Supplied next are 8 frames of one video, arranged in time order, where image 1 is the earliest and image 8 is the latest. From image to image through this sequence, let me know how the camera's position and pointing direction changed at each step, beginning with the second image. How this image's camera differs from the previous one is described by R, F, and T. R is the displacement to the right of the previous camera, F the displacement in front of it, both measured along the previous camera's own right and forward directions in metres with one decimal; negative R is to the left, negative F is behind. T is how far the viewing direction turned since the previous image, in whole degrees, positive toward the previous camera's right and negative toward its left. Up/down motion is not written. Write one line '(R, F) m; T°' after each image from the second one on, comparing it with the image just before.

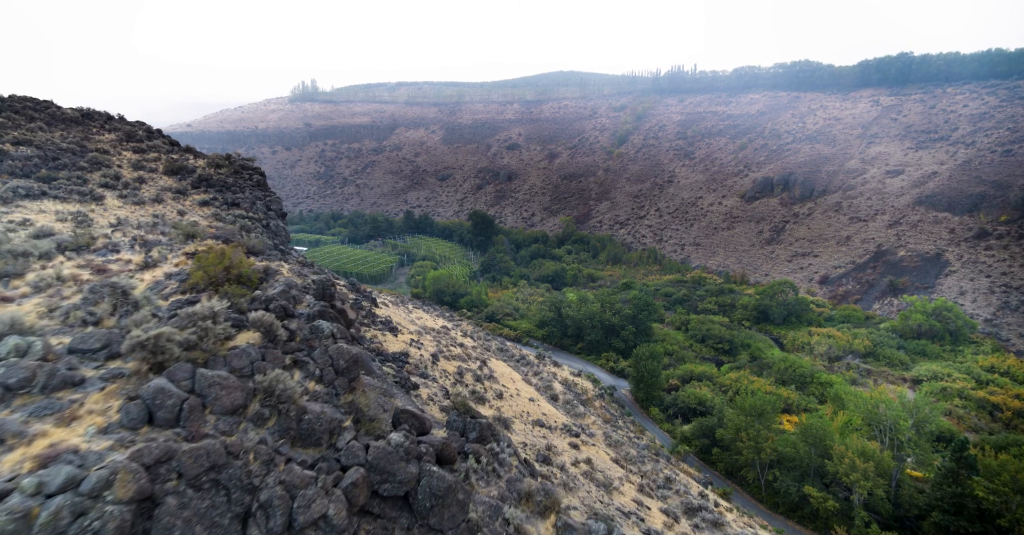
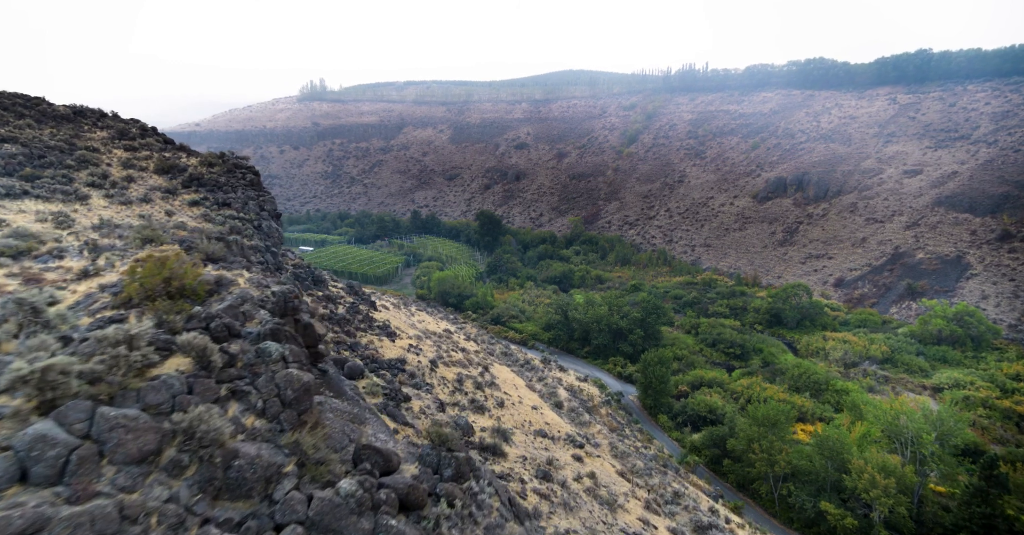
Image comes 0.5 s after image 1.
(+0.2, +0.5) m; -1°
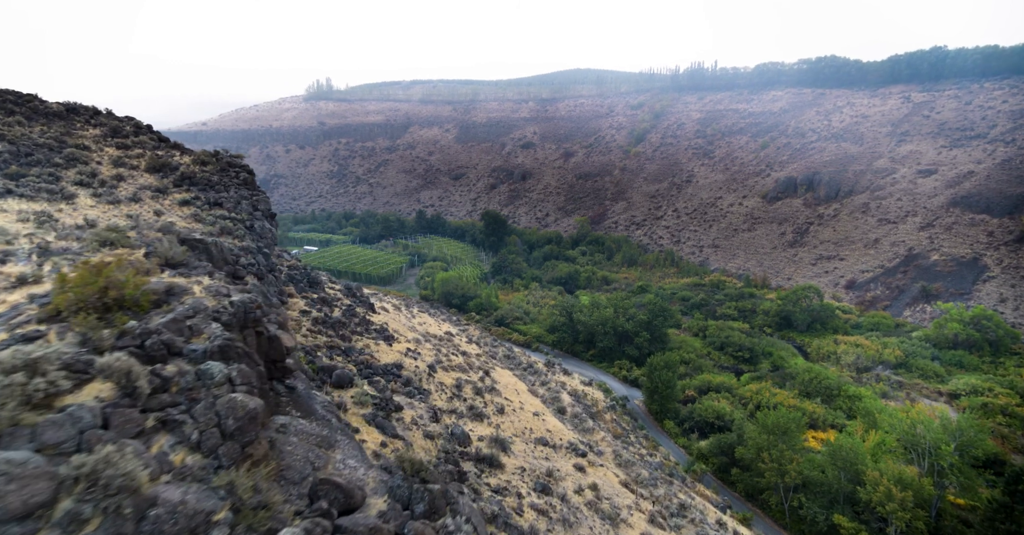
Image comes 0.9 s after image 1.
(+0.1, +0.4) m; -1°
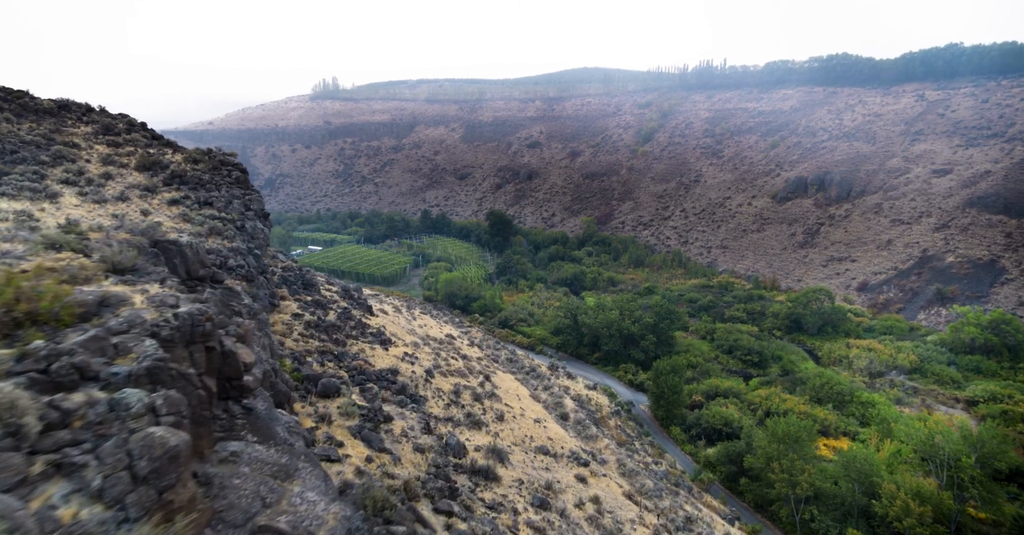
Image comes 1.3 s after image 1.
(+0.2, +0.4) m; -1°
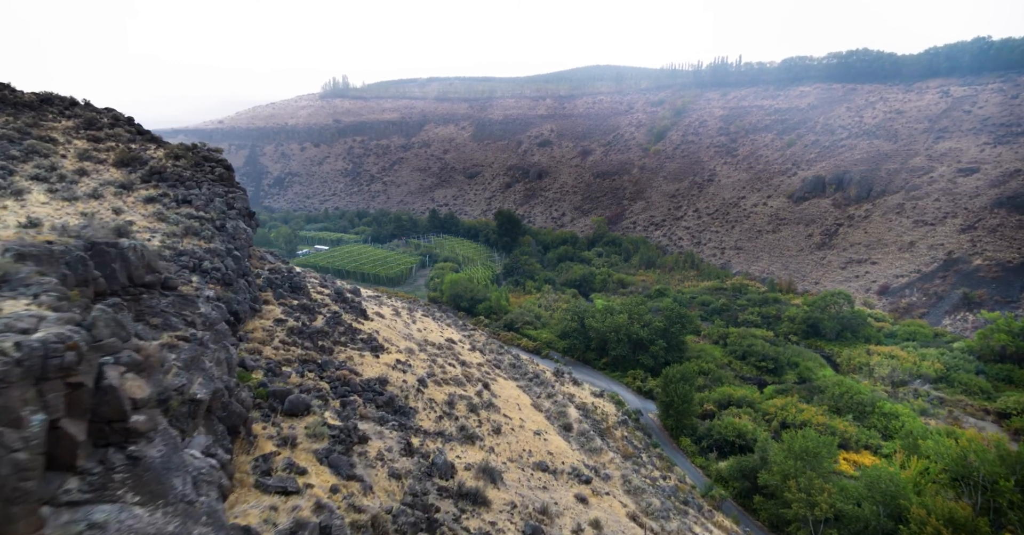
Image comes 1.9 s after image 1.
(+0.3, +0.7) m; -1°
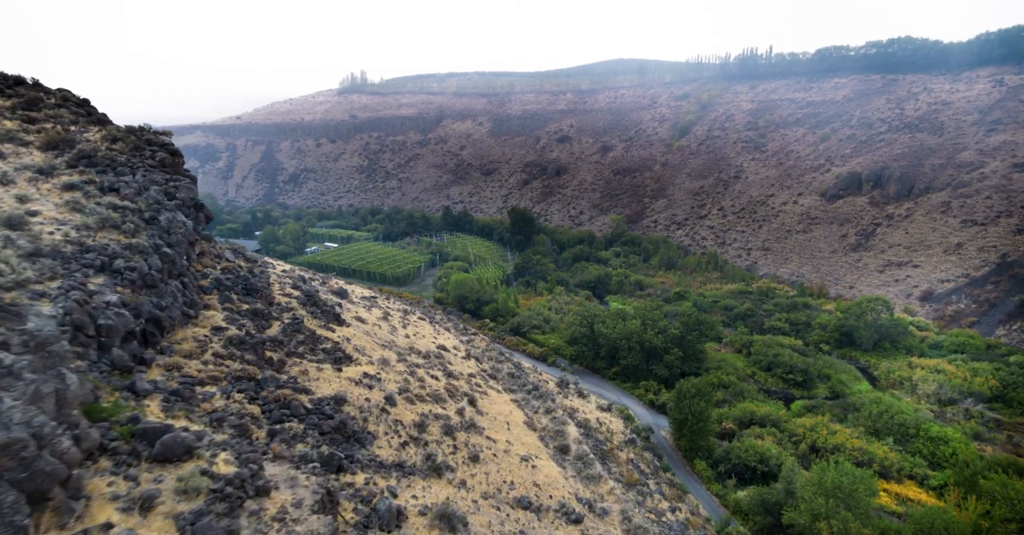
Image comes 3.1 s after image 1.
(+0.8, +1.5) m; -3°
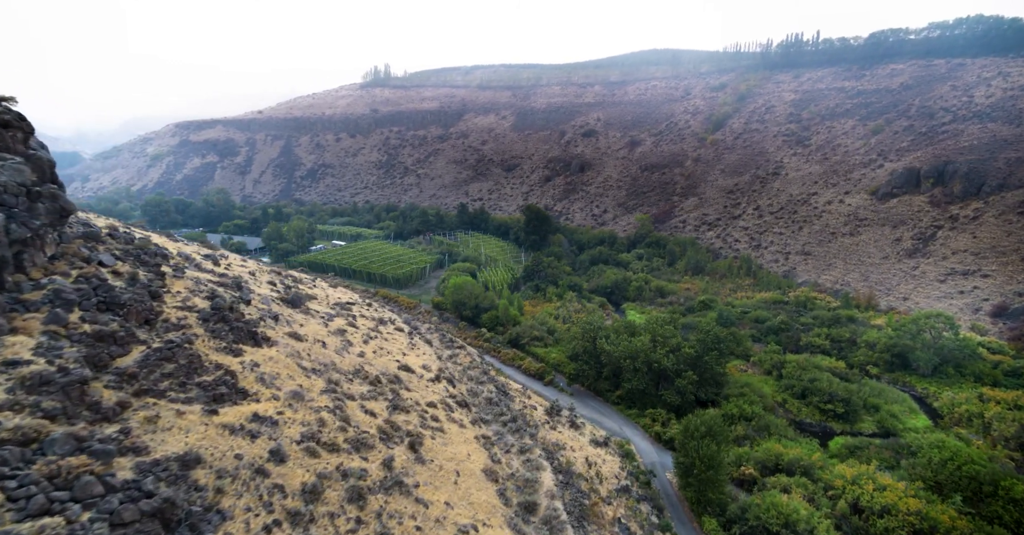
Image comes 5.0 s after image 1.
(+1.6, +2.5) m; -4°
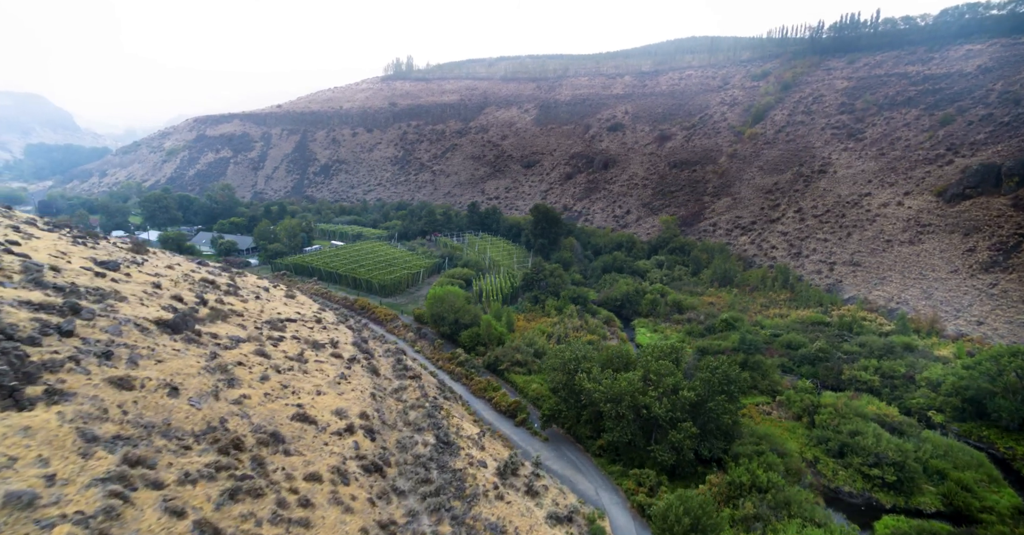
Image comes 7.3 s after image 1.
(+2.3, +3.4) m; -4°
